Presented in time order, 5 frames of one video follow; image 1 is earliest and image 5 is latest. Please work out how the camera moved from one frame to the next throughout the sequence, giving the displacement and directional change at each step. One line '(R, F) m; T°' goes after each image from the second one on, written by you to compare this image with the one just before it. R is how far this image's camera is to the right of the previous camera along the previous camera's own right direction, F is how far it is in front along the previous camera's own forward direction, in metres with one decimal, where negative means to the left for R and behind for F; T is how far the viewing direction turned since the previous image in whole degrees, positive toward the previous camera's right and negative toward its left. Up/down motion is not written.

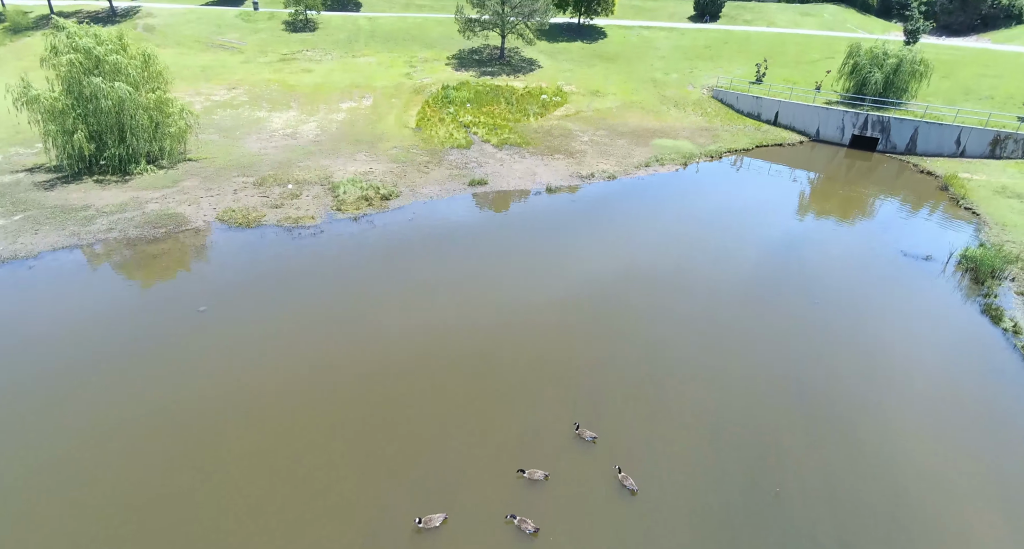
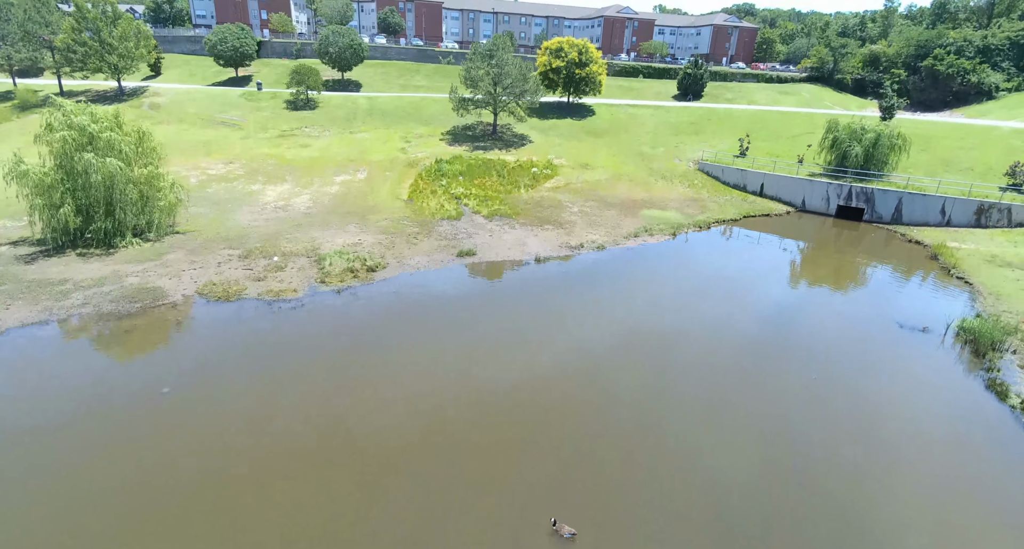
(+0.4, +0.4) m; 0°
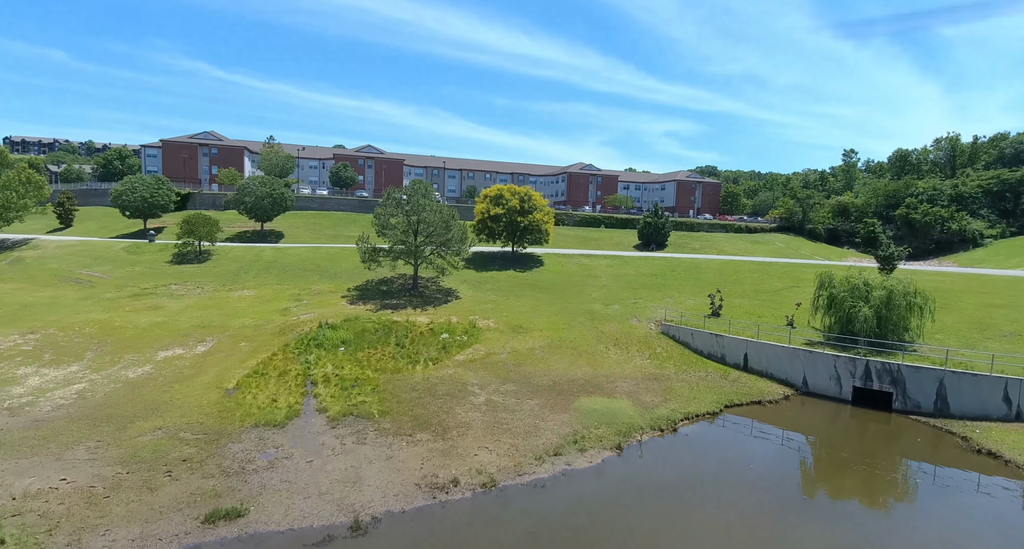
(+4.4, +8.6) m; +1°
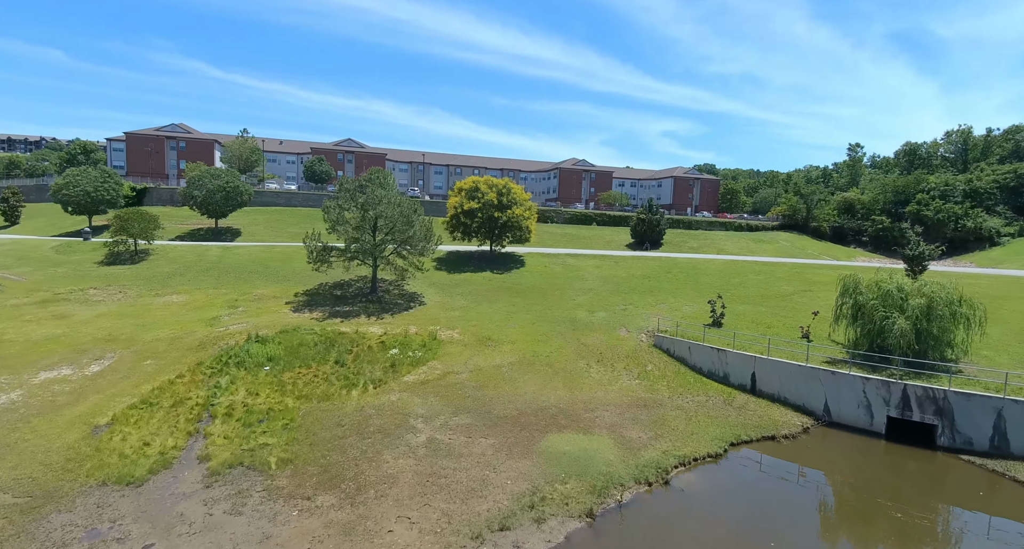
(+1.5, +4.2) m; 0°
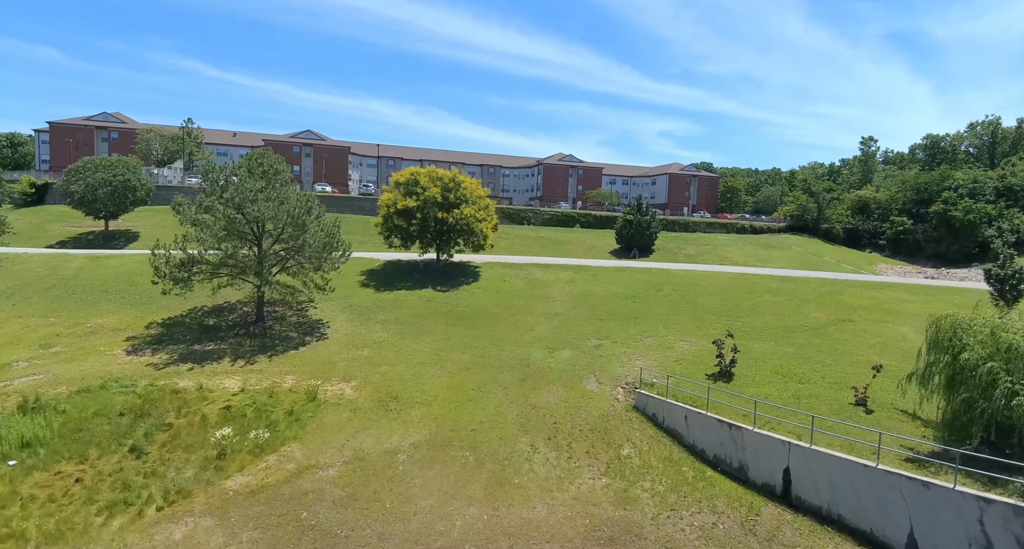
(+2.6, +7.6) m; 0°
